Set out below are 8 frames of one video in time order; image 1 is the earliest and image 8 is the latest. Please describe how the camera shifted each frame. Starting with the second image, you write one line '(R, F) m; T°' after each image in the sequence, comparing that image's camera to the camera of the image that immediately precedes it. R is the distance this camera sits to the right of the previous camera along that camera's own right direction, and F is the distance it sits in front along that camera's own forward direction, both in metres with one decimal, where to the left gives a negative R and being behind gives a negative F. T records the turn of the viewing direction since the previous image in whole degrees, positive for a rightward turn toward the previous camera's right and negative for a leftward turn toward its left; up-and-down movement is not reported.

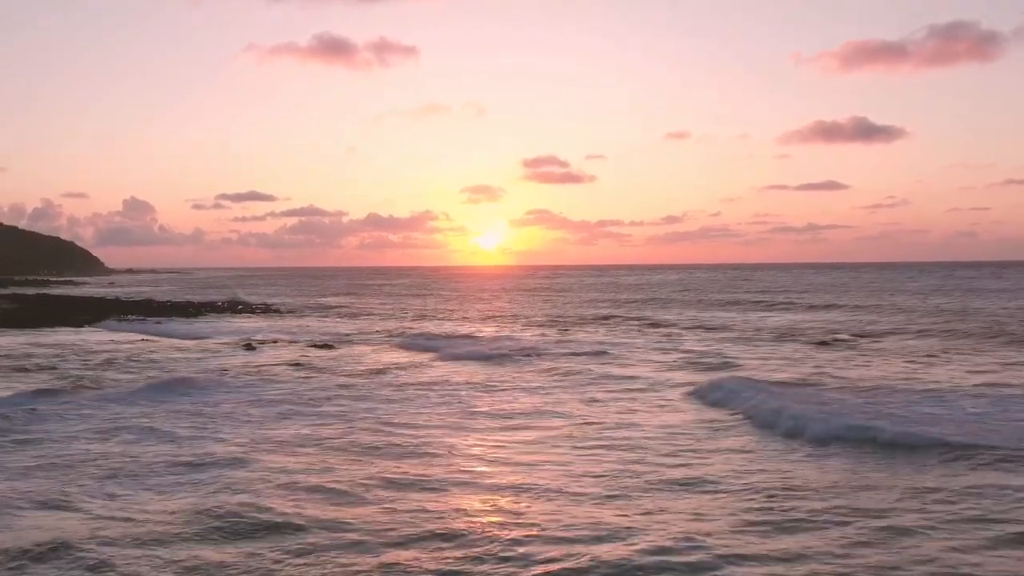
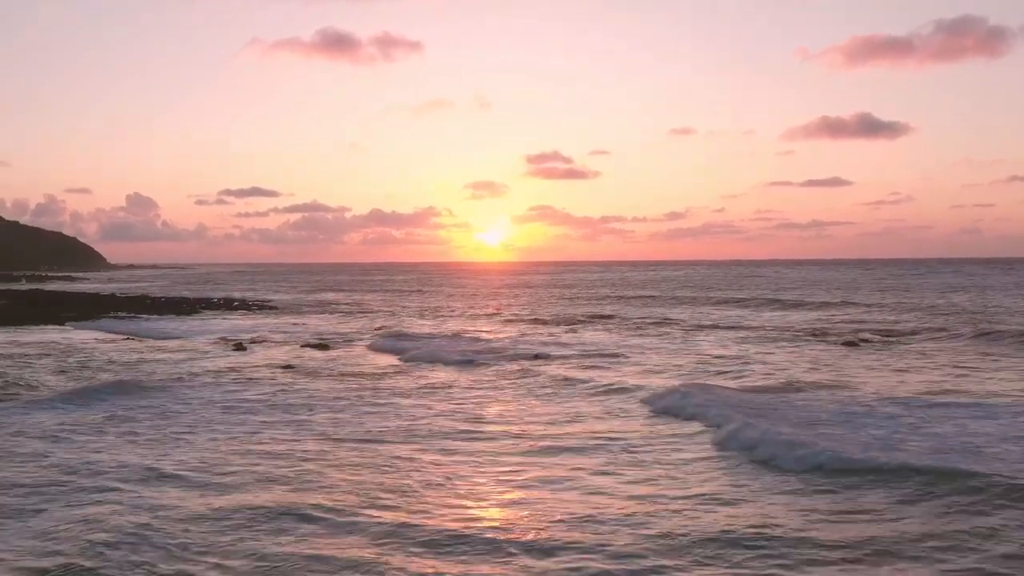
(-0.1, +1.7) m; 0°
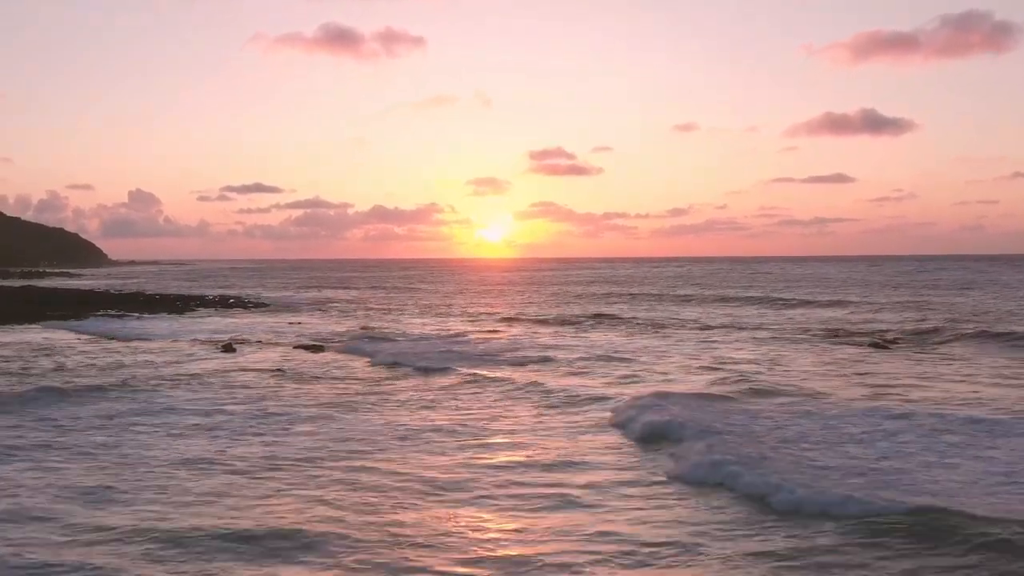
(-0.1, +1.7) m; 0°
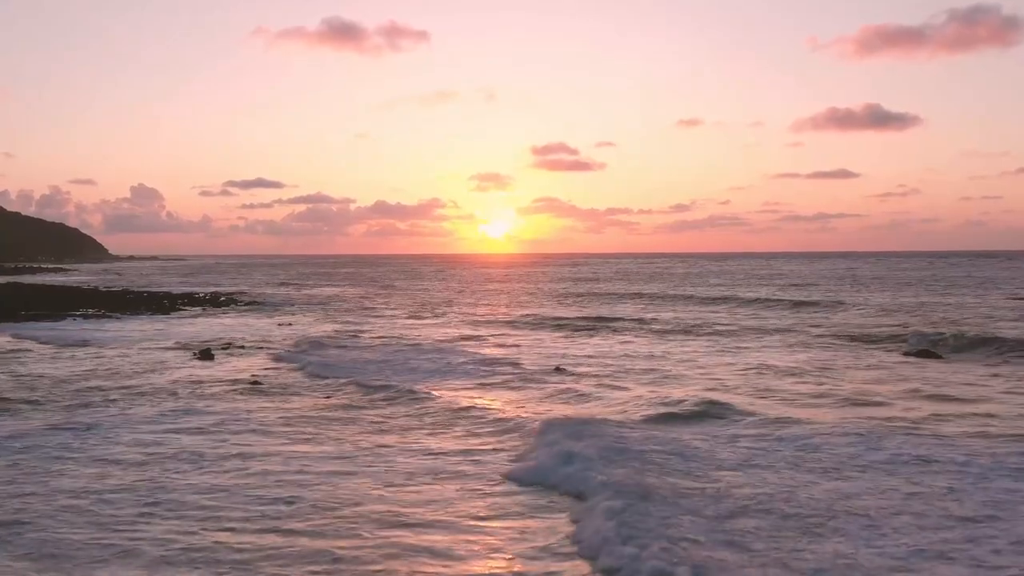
(-0.1, +2.5) m; 0°
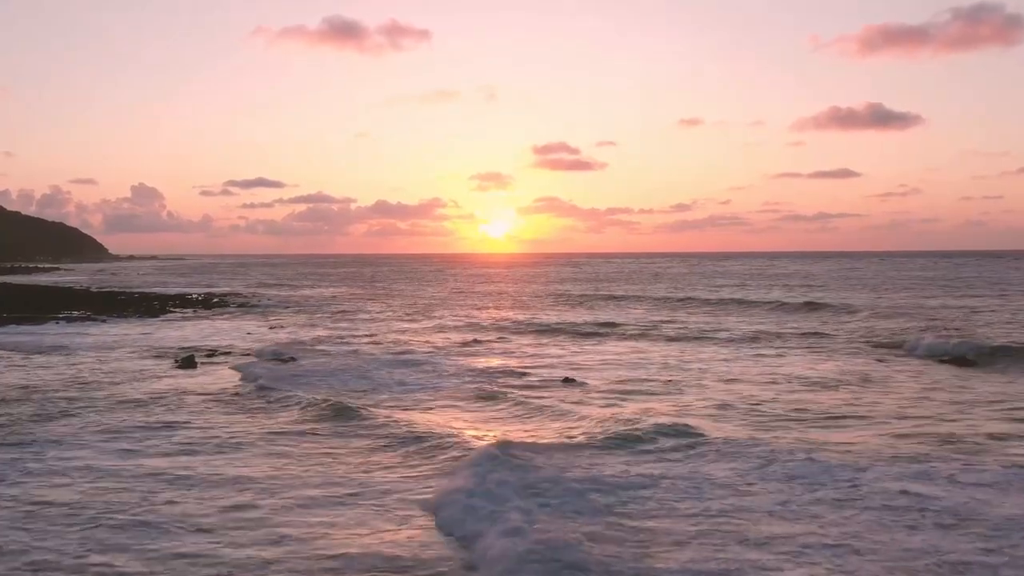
(-0.1, +1.6) m; 0°
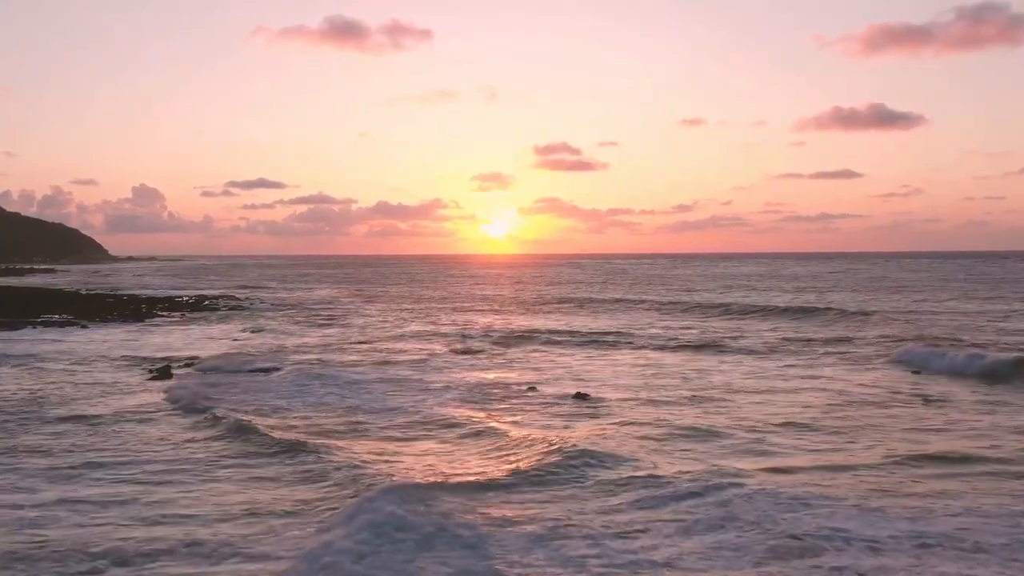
(-0.1, +1.9) m; 0°
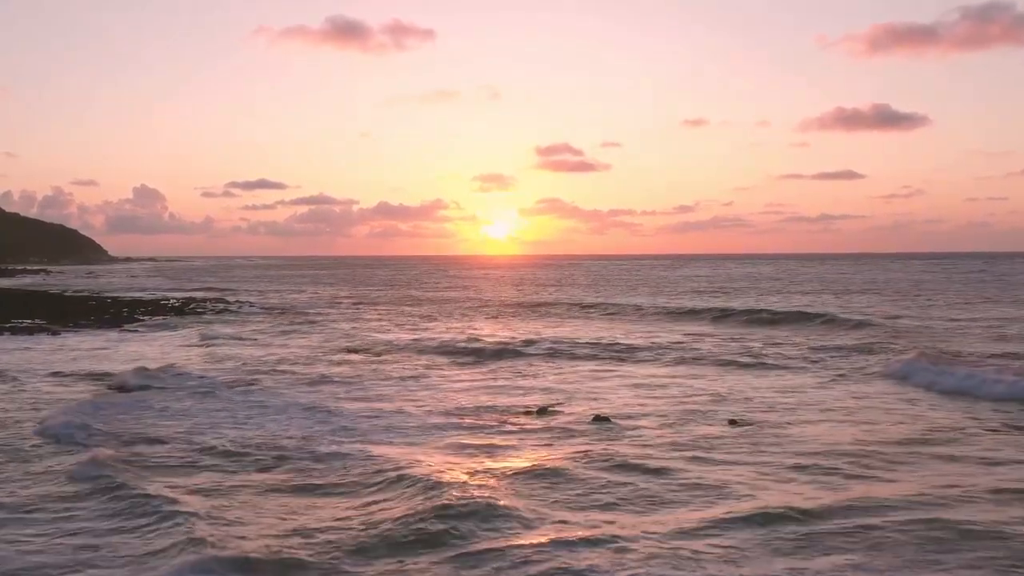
(-0.1, +2.5) m; 0°
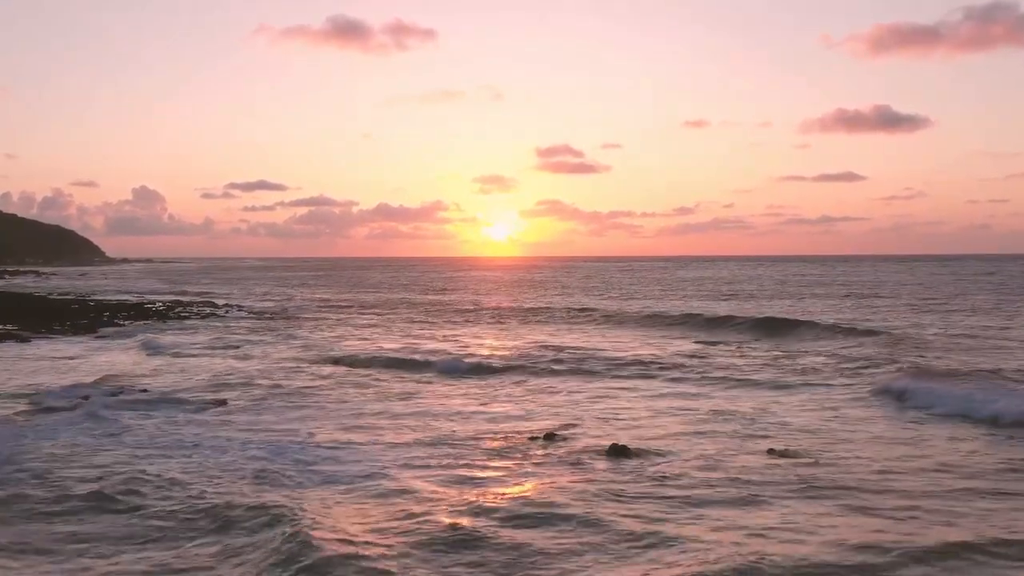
(-0.1, +2.2) m; 0°
